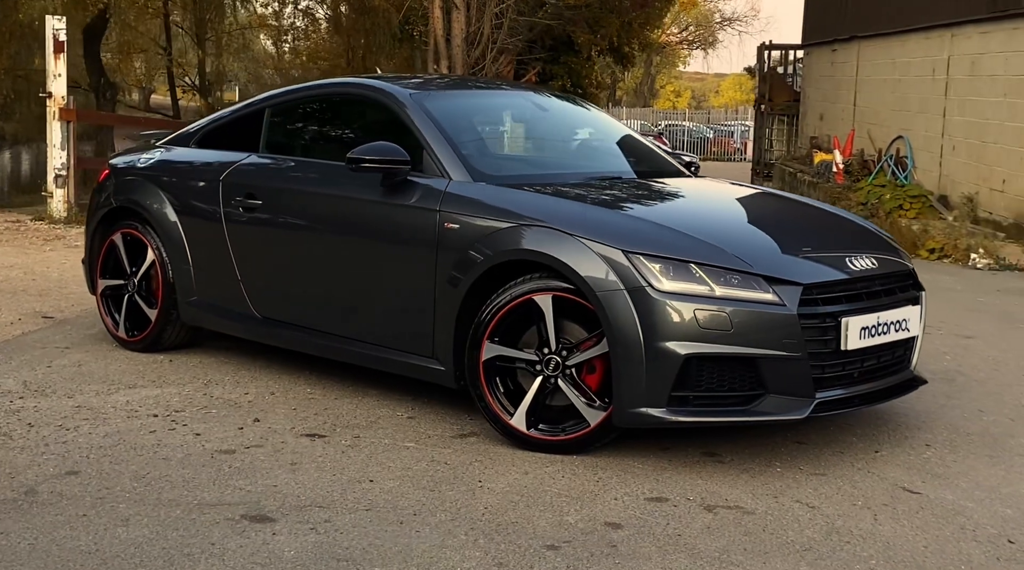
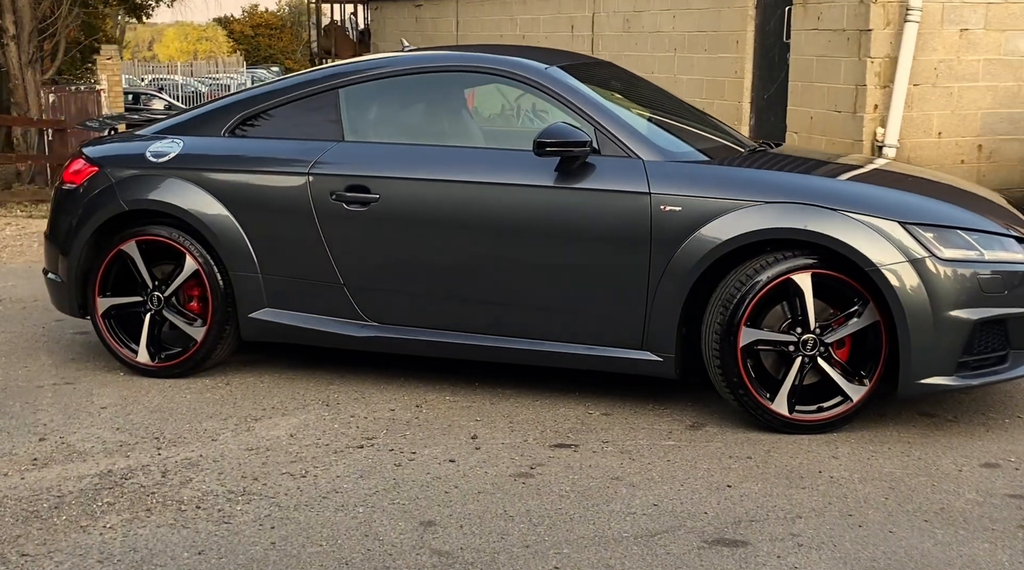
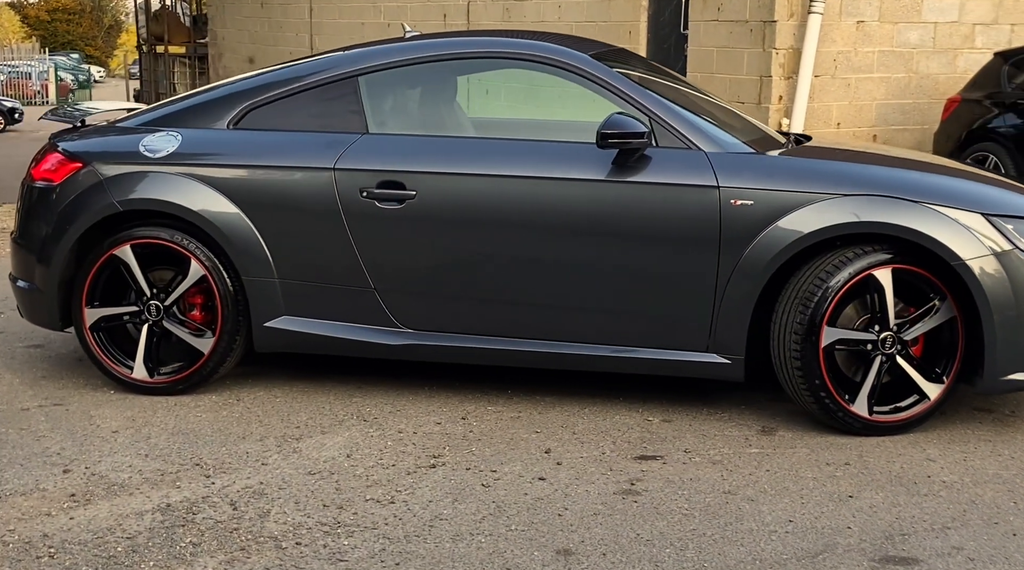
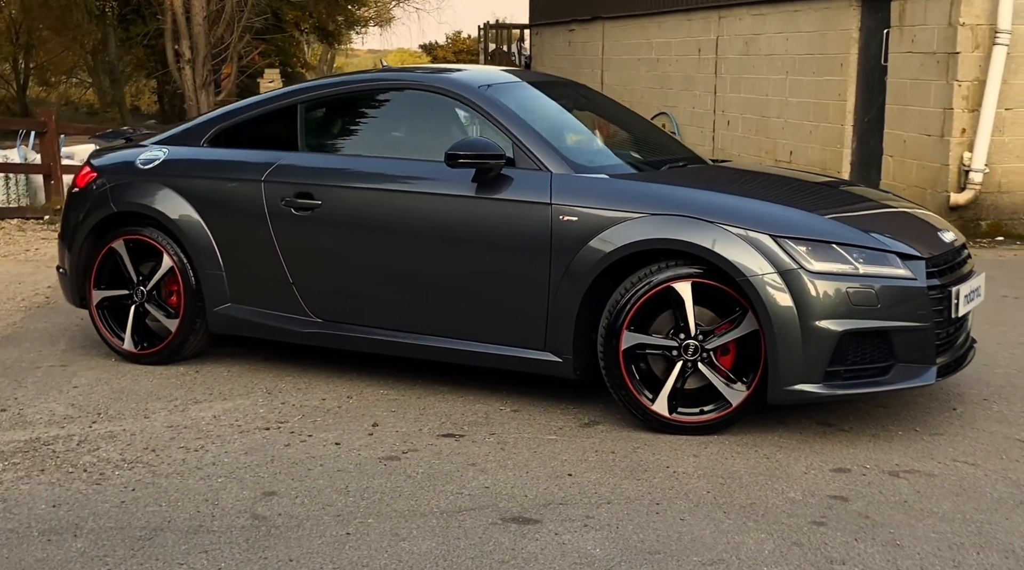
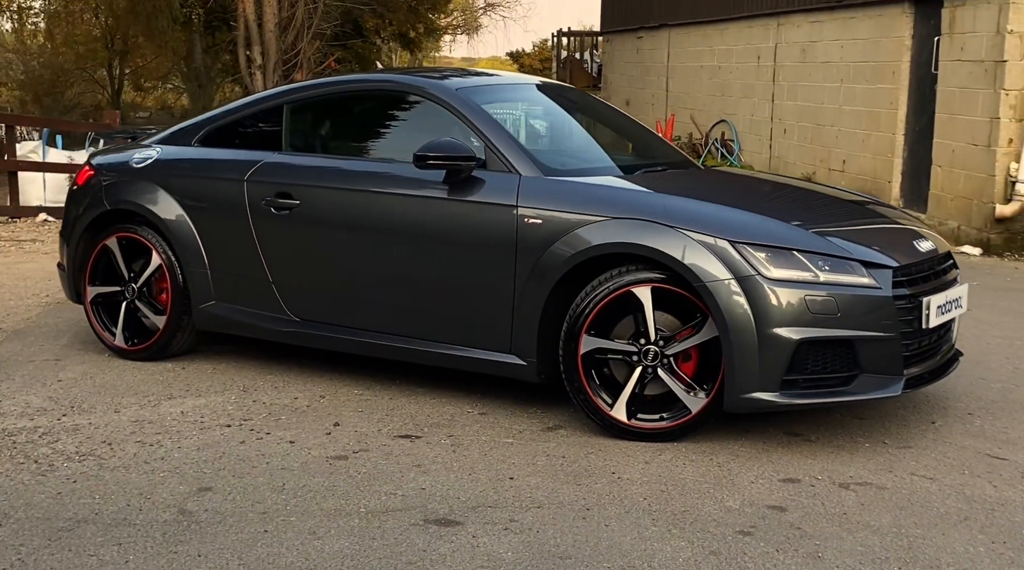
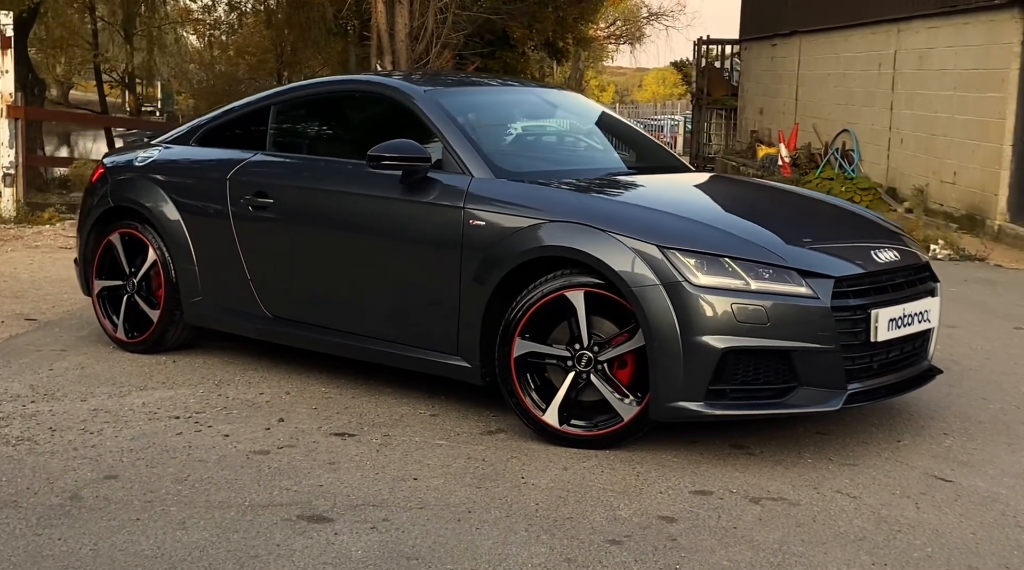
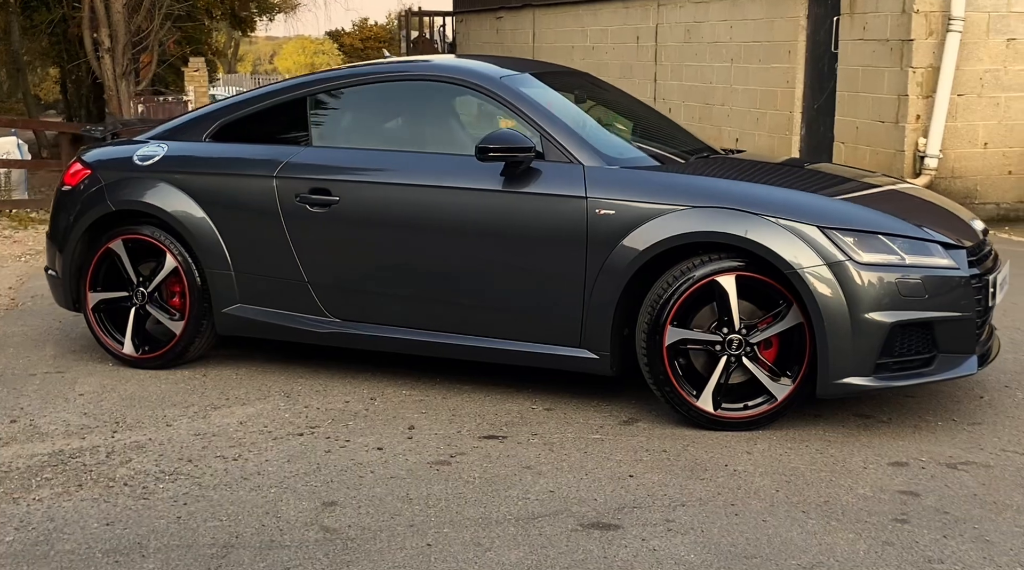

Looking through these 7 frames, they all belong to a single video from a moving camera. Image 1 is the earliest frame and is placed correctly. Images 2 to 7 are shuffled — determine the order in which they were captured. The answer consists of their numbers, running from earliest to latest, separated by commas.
6, 5, 4, 7, 2, 3
